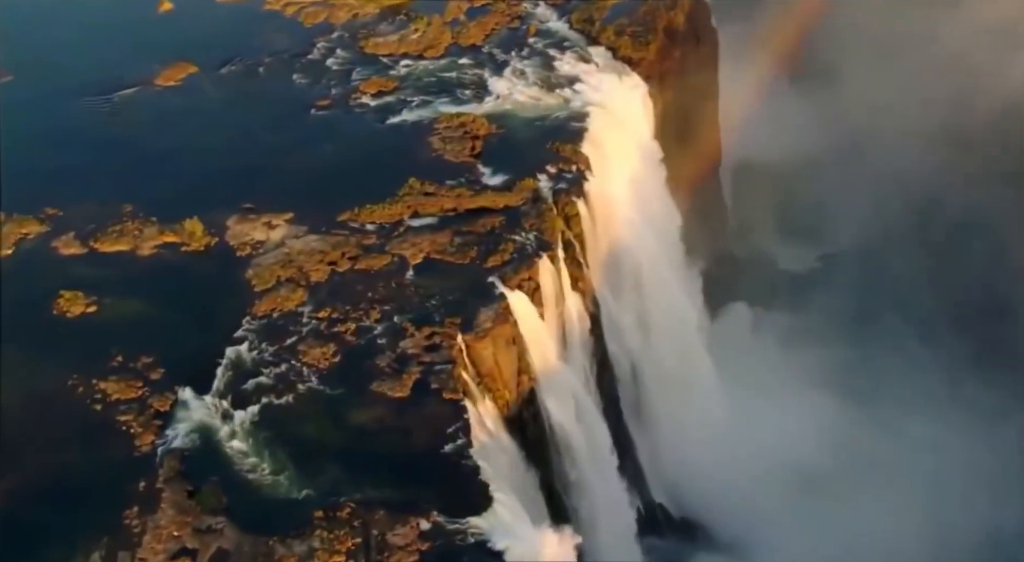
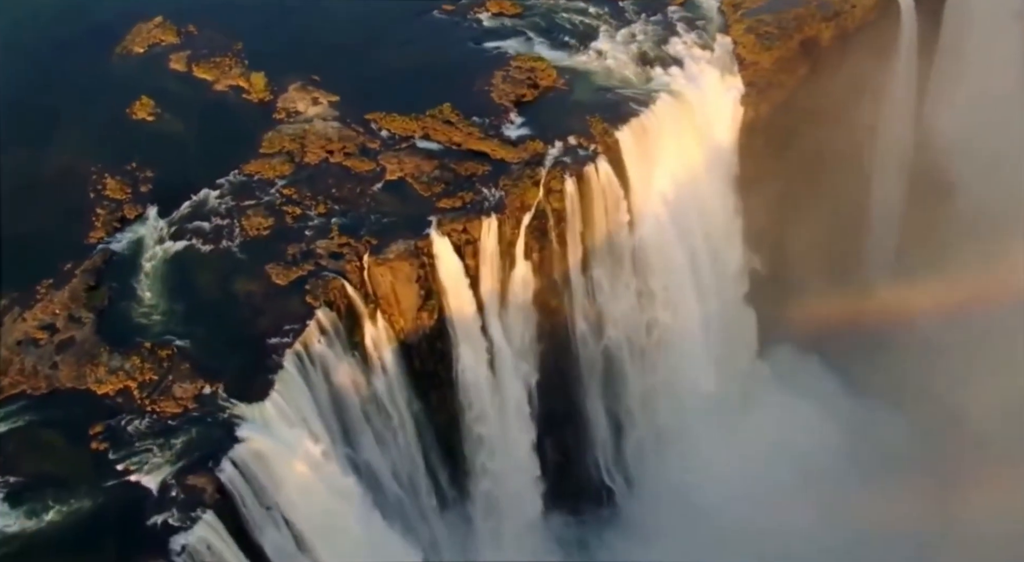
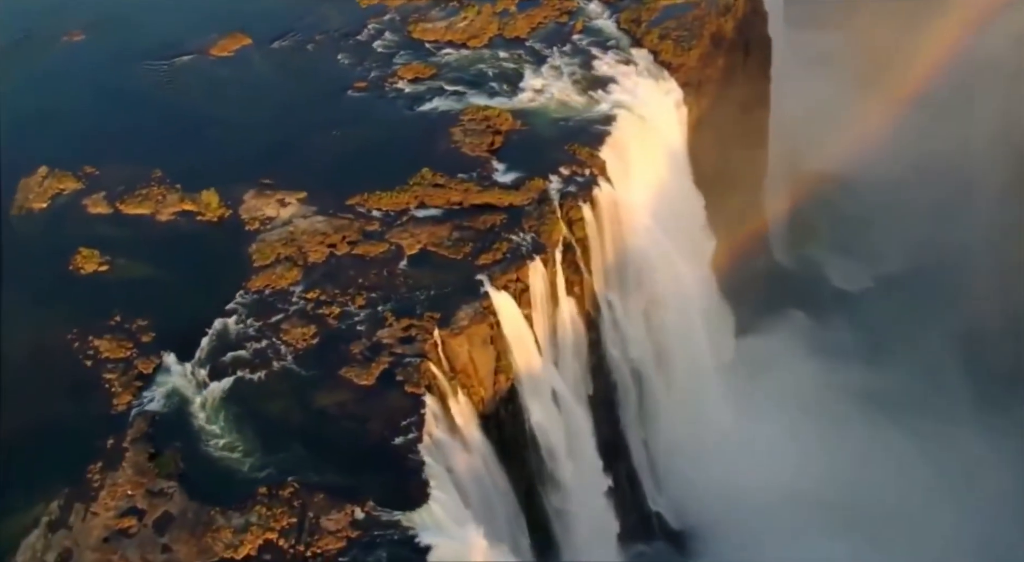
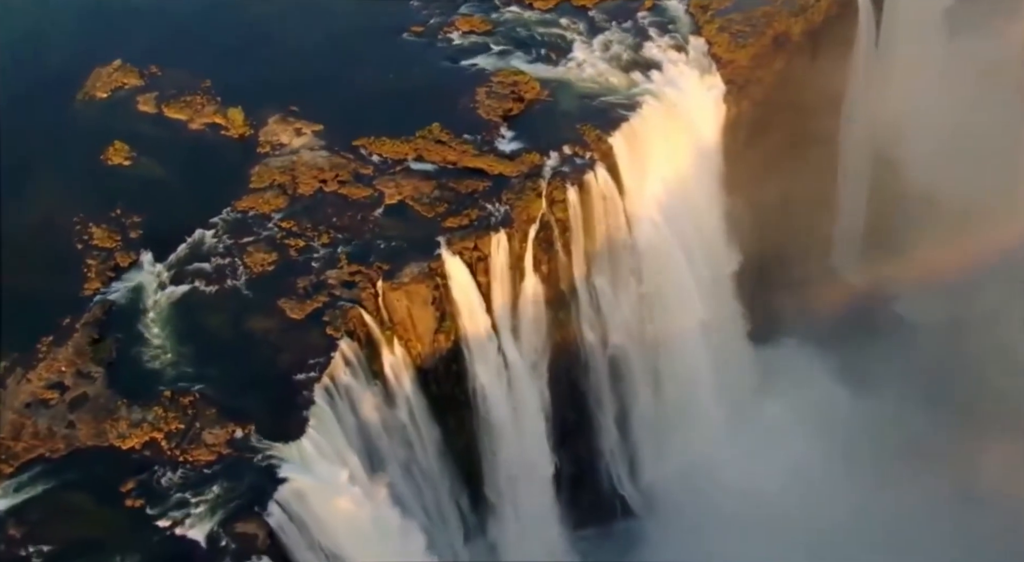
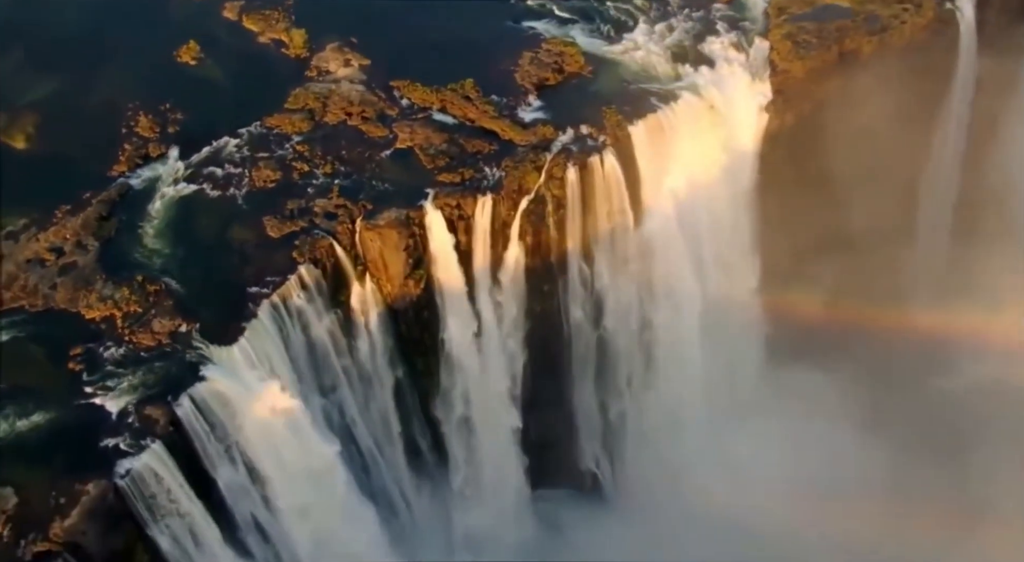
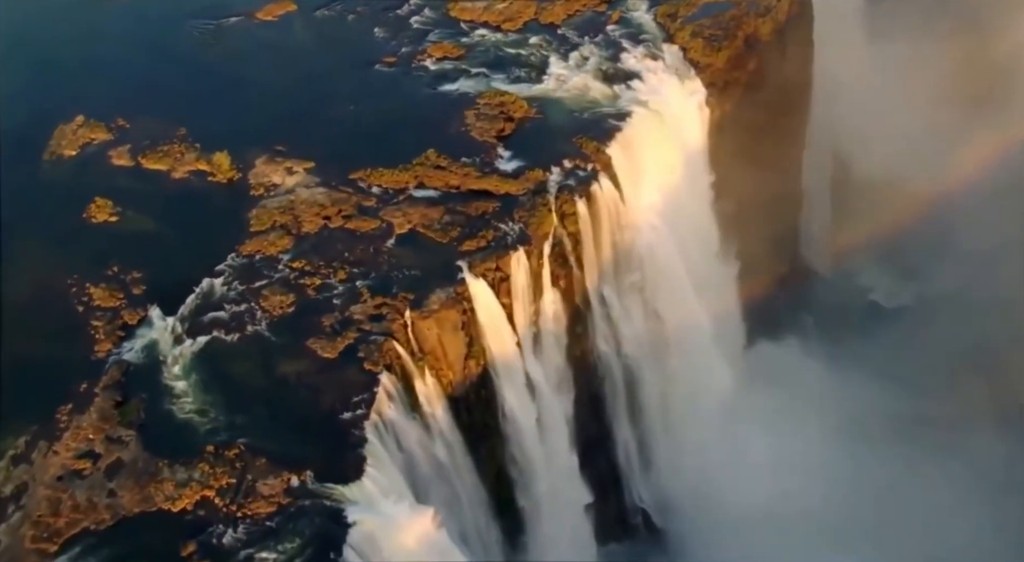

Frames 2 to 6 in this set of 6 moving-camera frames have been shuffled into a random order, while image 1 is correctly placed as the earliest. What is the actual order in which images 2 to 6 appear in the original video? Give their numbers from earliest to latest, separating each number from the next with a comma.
3, 6, 4, 2, 5
